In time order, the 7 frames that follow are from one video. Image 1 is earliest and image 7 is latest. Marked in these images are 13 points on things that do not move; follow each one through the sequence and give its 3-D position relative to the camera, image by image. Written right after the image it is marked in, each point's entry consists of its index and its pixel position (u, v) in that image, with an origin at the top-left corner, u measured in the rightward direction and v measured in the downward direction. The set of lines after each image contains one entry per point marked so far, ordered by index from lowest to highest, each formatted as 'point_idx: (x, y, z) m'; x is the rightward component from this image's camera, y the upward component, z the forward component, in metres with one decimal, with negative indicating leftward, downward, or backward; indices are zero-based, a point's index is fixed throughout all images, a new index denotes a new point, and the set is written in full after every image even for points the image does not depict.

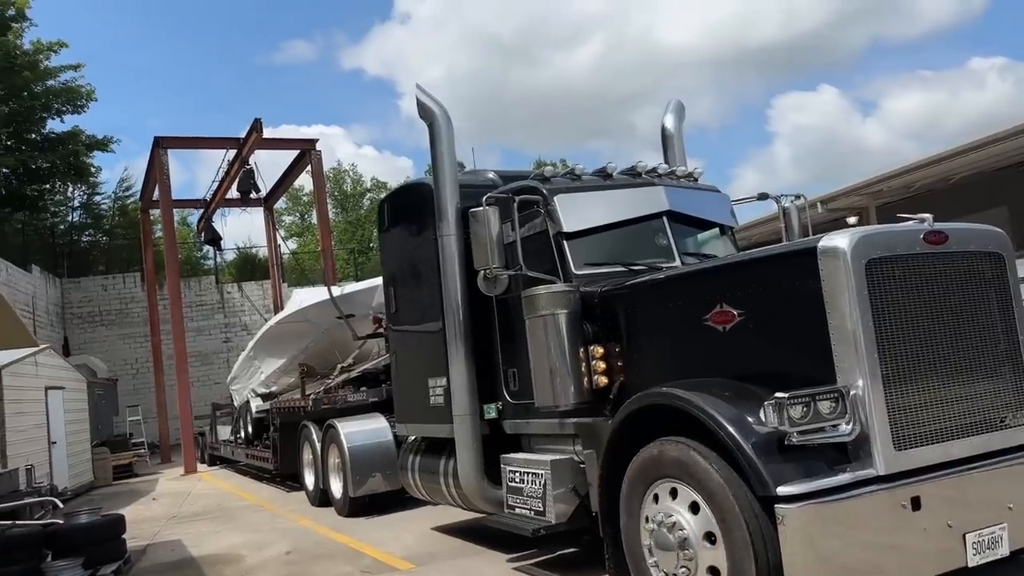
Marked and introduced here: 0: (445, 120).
0: (-0.5, +1.3, +6.1) m
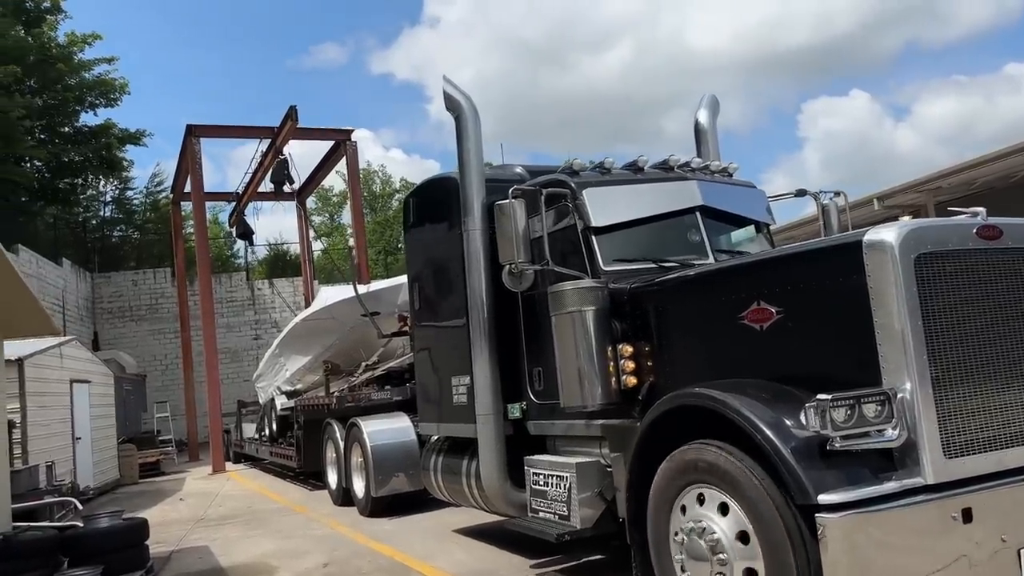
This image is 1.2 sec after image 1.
0: (-0.3, +1.3, +6.0) m
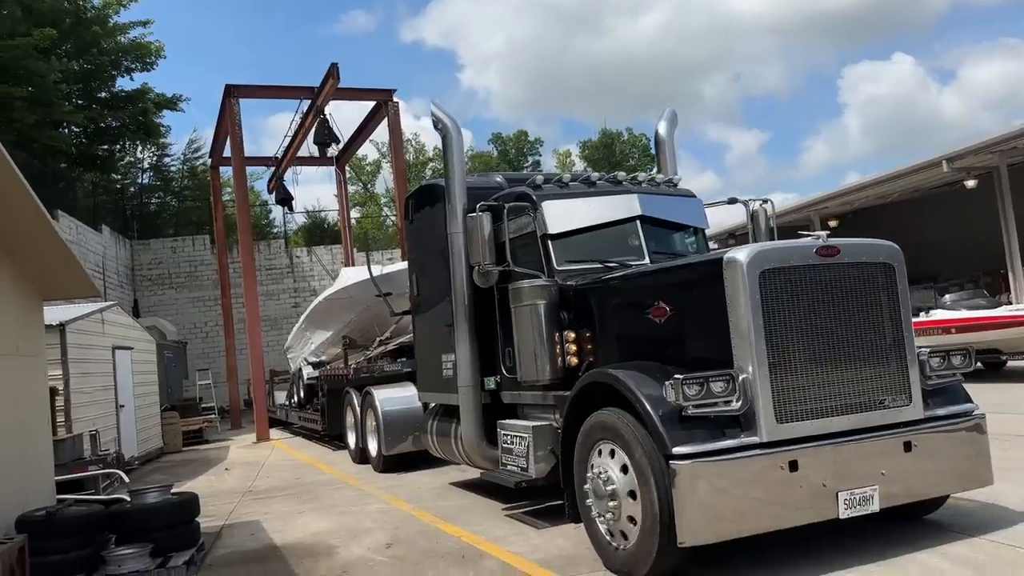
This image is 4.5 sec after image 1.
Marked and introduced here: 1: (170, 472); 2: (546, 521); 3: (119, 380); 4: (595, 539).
0: (-0.5, +1.4, +7.1) m
1: (-5.3, -2.9, +12.7) m
2: (+0.3, -1.8, +6.5) m
3: (-6.2, -1.5, +12.8) m
4: (+0.5, -1.5, +5.0) m
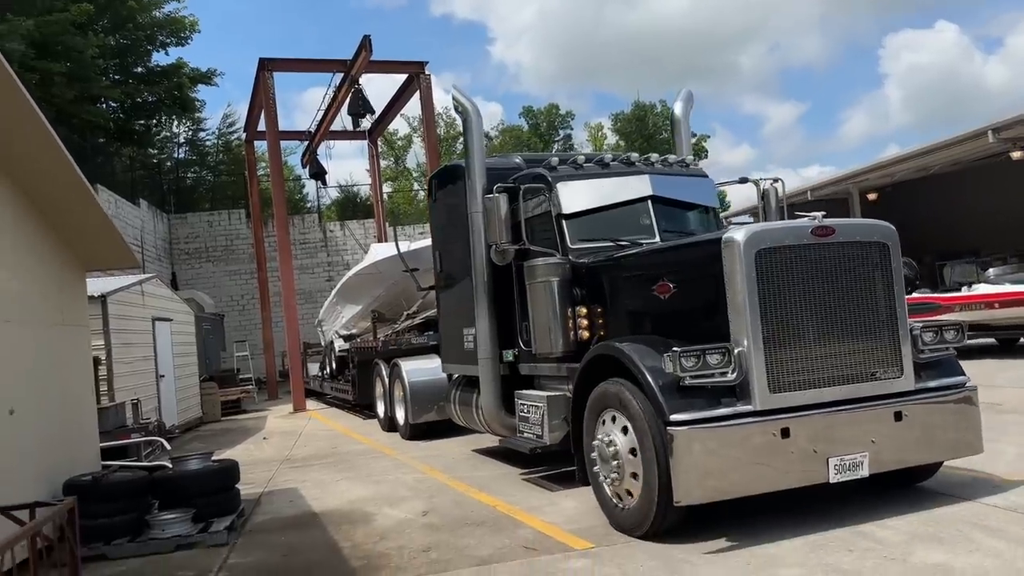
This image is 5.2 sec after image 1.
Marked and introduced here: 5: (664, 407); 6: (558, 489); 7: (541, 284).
0: (-0.3, +1.6, +7.4) m
1: (-4.9, -2.5, +13.3) m
2: (+0.4, -1.6, +6.8) m
3: (-5.8, -1.0, +13.4) m
4: (+0.6, -1.4, +5.3) m
5: (+0.9, -0.7, +4.7) m
6: (+0.4, -1.7, +6.7) m
7: (+0.2, 0.0, +6.4) m
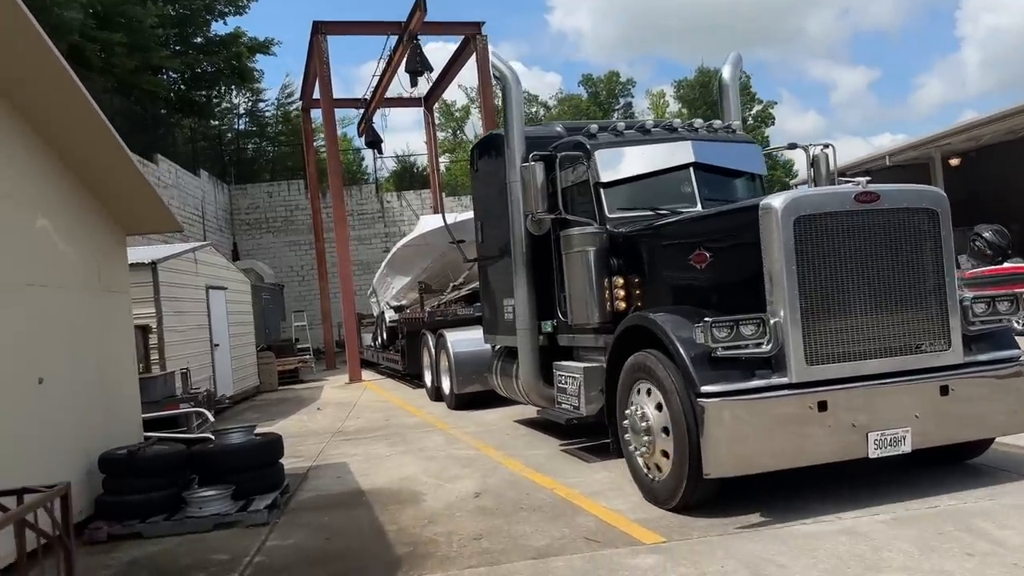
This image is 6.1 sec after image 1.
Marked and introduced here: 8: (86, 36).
0: (0.0, +1.8, +7.3) m
1: (-4.2, -2.0, +13.7) m
2: (+0.7, -1.4, +6.8) m
3: (-5.0, -0.6, +13.7) m
4: (+0.8, -1.2, +5.2) m
5: (+1.0, -0.5, +4.6) m
6: (+0.7, -1.4, +6.7) m
7: (+0.5, +0.3, +6.4) m
8: (-9.8, +5.8, +18.9) m
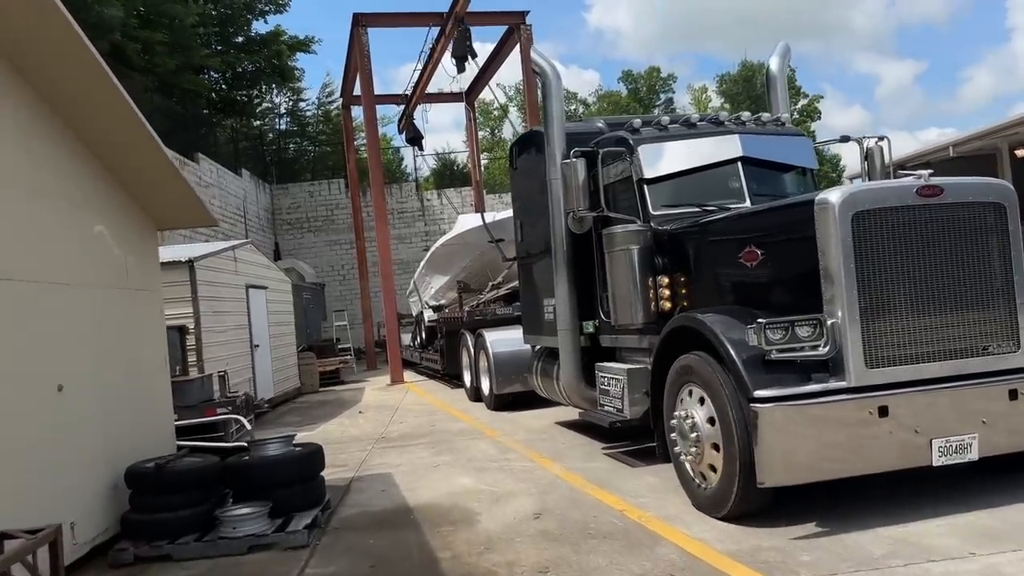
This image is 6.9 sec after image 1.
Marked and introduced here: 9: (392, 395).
0: (+0.4, +1.8, +7.1) m
1: (-3.5, -2.0, +13.7) m
2: (+1.1, -1.4, +6.6) m
3: (-4.3, -0.6, +13.8) m
4: (+1.0, -1.2, +5.0) m
5: (+1.3, -0.5, +4.4) m
6: (+1.0, -1.4, +6.5) m
7: (+0.8, +0.3, +6.2) m
8: (-8.9, +5.8, +19.2) m
9: (-2.4, -2.0, +15.4) m
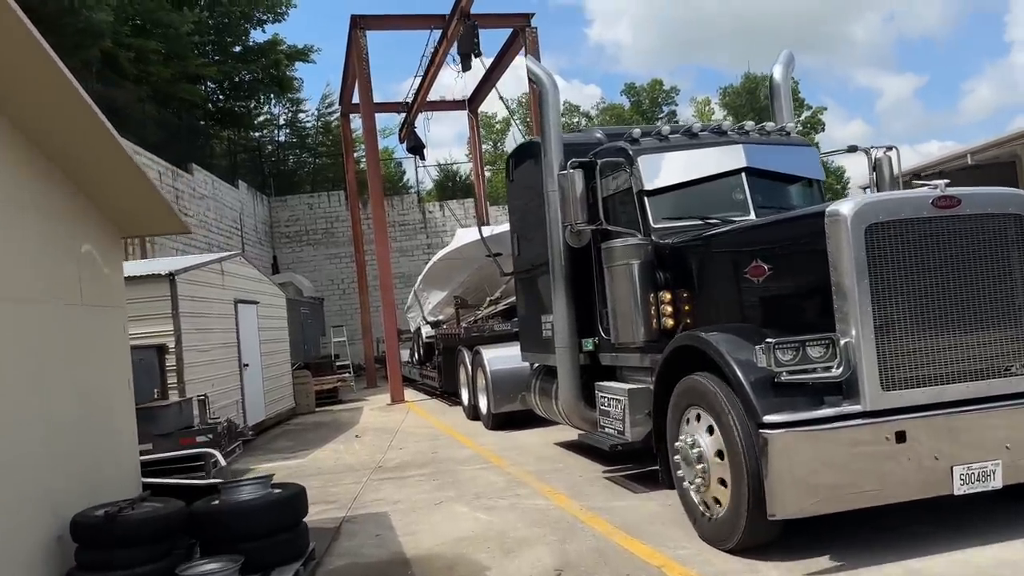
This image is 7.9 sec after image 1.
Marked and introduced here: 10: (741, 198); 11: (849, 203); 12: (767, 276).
0: (+0.3, +1.7, +6.9) m
1: (-3.5, -2.3, +13.4) m
2: (+1.0, -1.5, +6.3) m
3: (-4.4, -0.8, +13.5) m
4: (+1.0, -1.3, +4.8) m
5: (+1.2, -0.6, +4.2) m
6: (+1.0, -1.5, +6.2) m
7: (+0.8, +0.2, +5.9) m
8: (-9.0, +5.4, +19.0) m
9: (-2.4, -2.3, +15.1) m
10: (+1.7, +0.7, +6.1) m
11: (+1.7, +0.4, +4.2) m
12: (+1.5, +0.1, +4.8) m
